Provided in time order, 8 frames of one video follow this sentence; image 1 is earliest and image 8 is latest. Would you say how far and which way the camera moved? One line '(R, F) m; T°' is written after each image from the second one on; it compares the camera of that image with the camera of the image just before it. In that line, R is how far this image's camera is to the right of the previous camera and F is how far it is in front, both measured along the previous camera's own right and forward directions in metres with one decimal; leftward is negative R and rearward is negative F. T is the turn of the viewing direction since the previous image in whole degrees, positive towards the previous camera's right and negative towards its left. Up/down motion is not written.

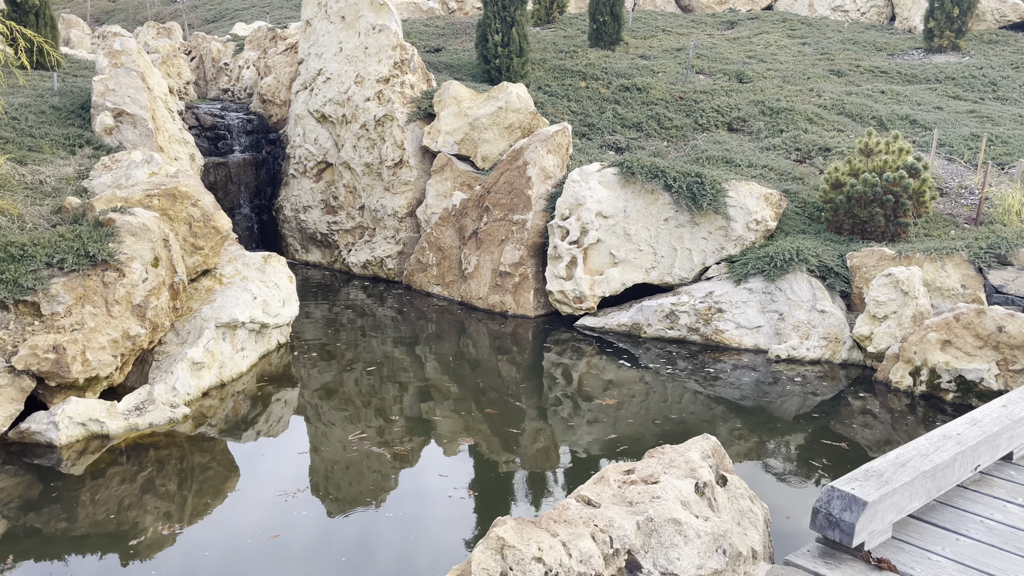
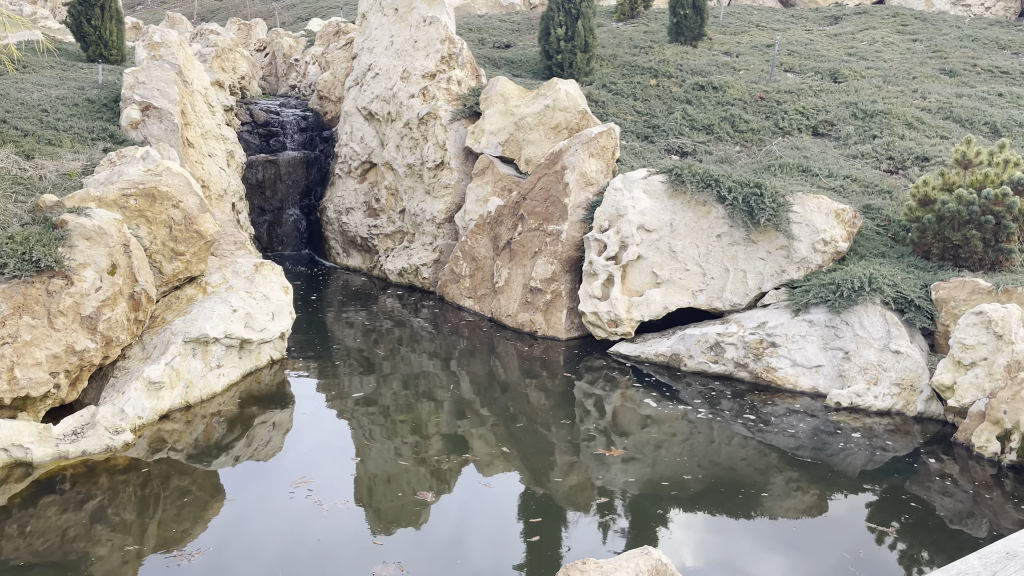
(+0.9, +1.3) m; -7°
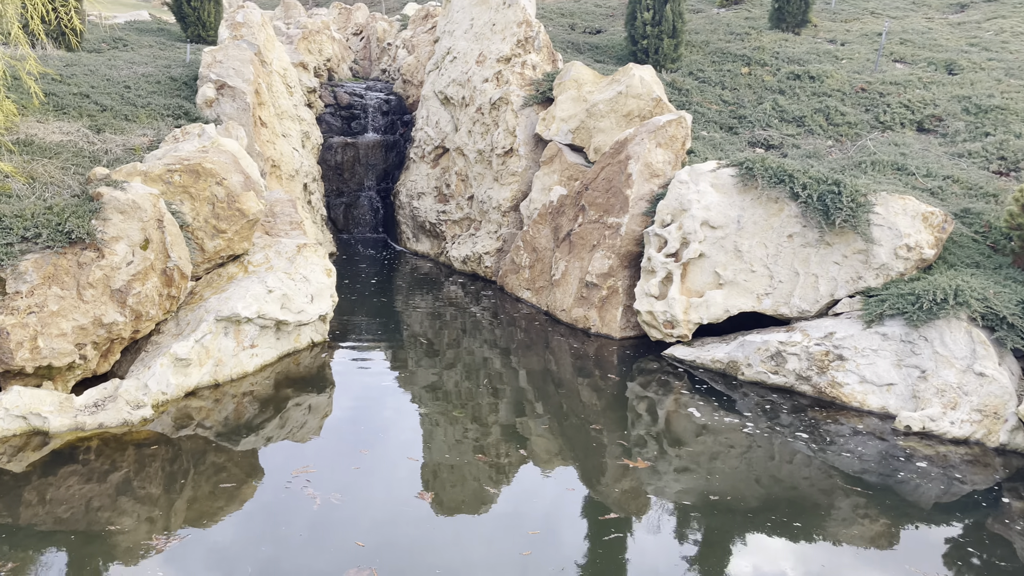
(+0.6, +0.5) m; -7°
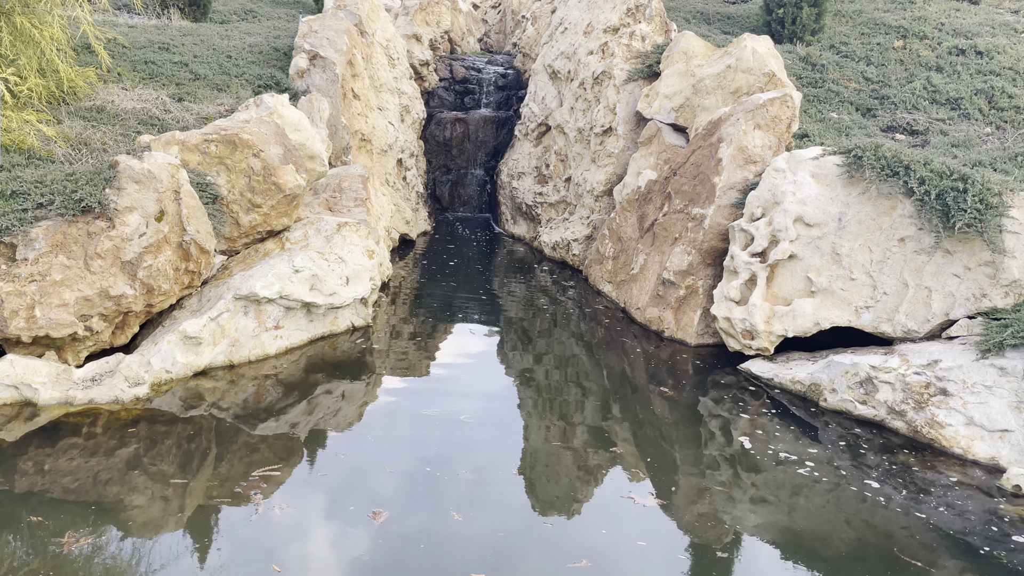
(+1.1, +1.0) m; -11°
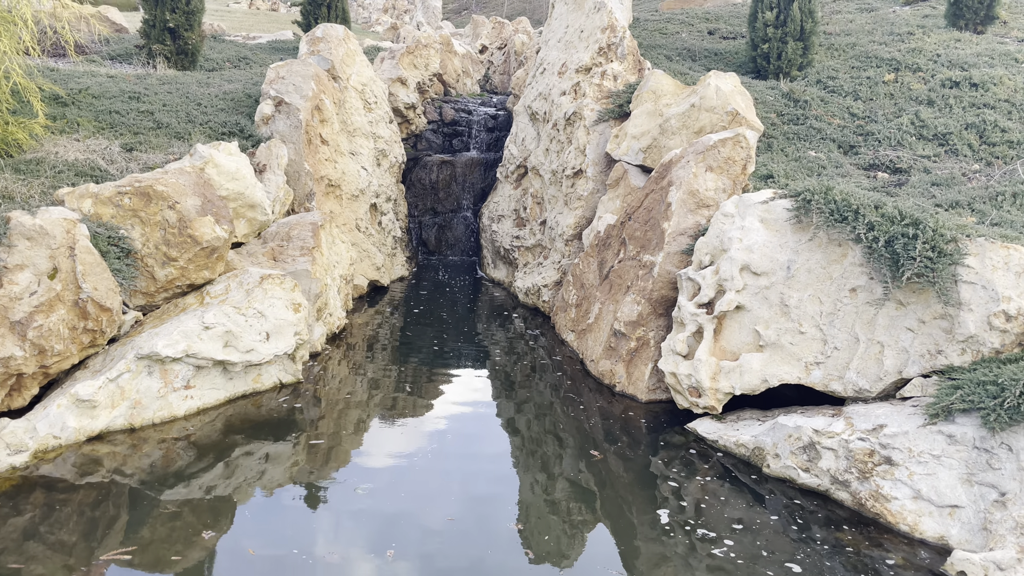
(+1.1, +0.5) m; -3°
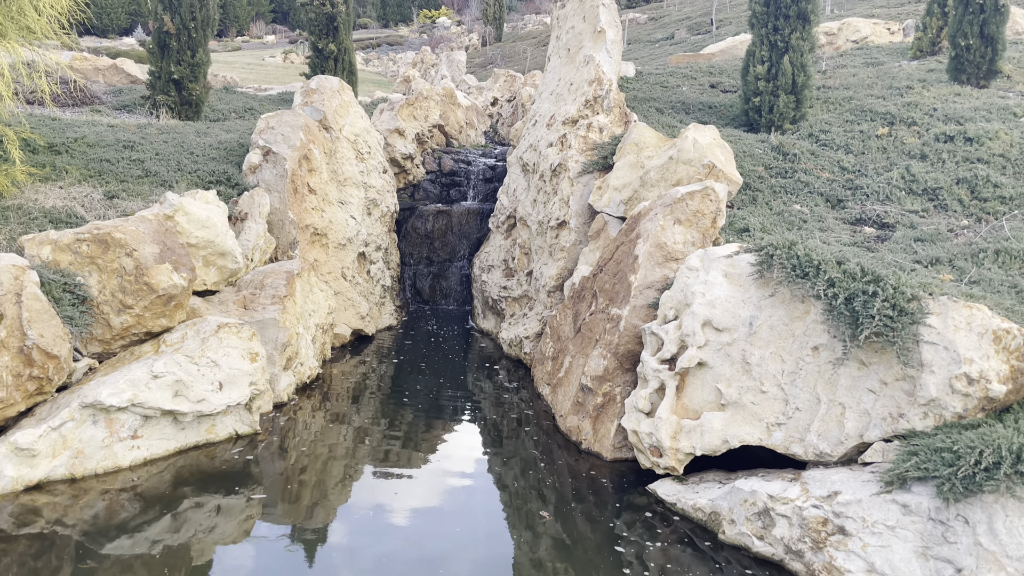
(+0.7, +0.2) m; -2°
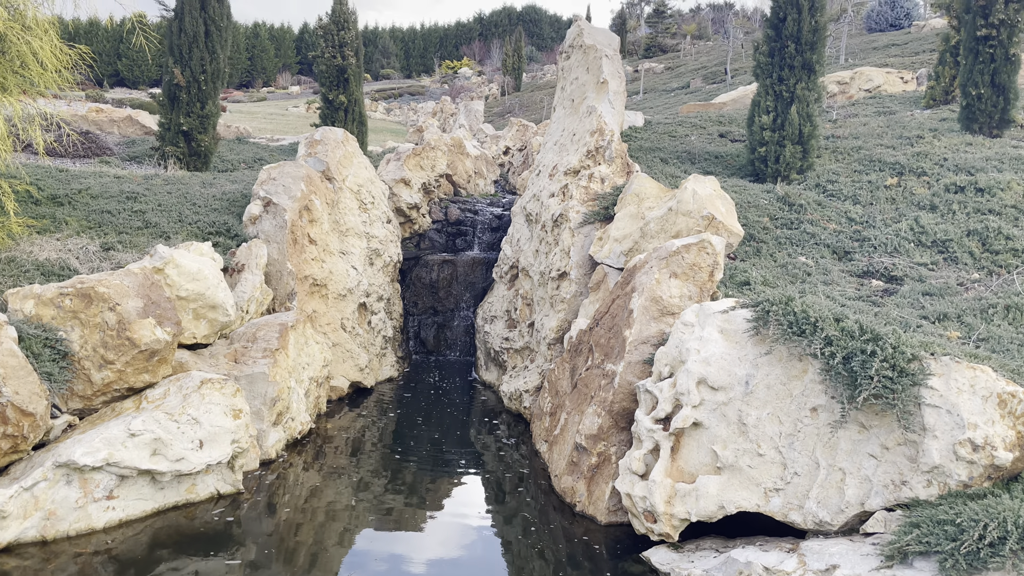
(+0.3, +0.2) m; -1°
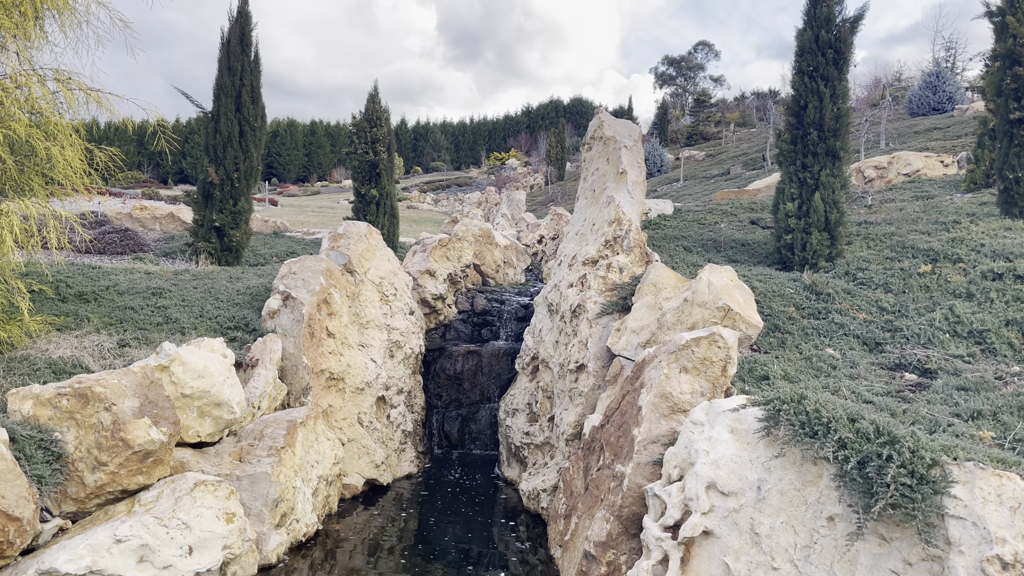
(+0.4, +0.2) m; -3°
